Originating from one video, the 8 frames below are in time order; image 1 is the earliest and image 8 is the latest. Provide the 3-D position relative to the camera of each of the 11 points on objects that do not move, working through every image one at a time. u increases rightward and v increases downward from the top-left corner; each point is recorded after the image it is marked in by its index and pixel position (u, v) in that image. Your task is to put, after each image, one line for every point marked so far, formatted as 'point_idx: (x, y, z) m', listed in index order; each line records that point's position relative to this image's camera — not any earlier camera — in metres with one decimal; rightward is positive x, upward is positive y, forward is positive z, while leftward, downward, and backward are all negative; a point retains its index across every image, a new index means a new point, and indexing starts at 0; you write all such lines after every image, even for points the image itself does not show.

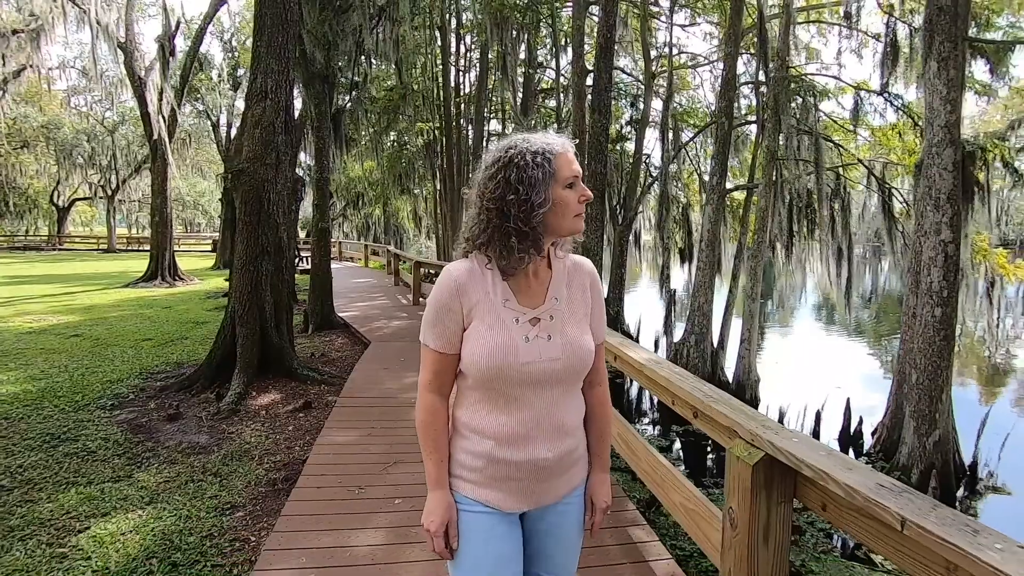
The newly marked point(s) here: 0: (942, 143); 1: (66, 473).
0: (+4.0, +1.4, +5.2) m
1: (-3.8, -1.6, +4.6) m
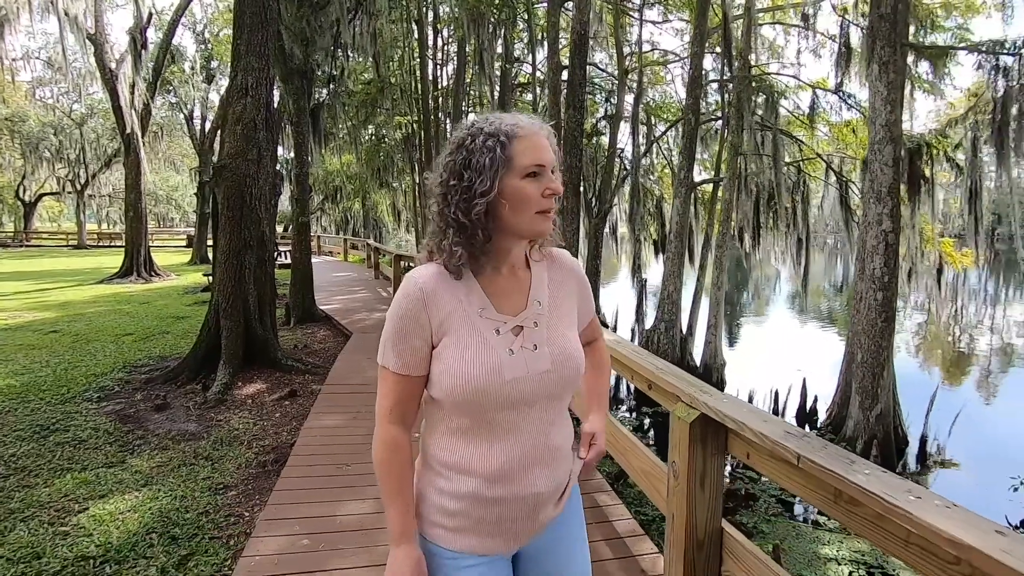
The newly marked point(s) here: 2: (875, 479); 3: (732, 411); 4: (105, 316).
0: (+3.7, +1.5, +5.6) m
1: (-4.0, -1.5, +4.8) m
2: (+1.1, -0.6, +1.6) m
3: (+0.9, -0.5, +2.1) m
4: (-9.1, -0.6, +12.1) m
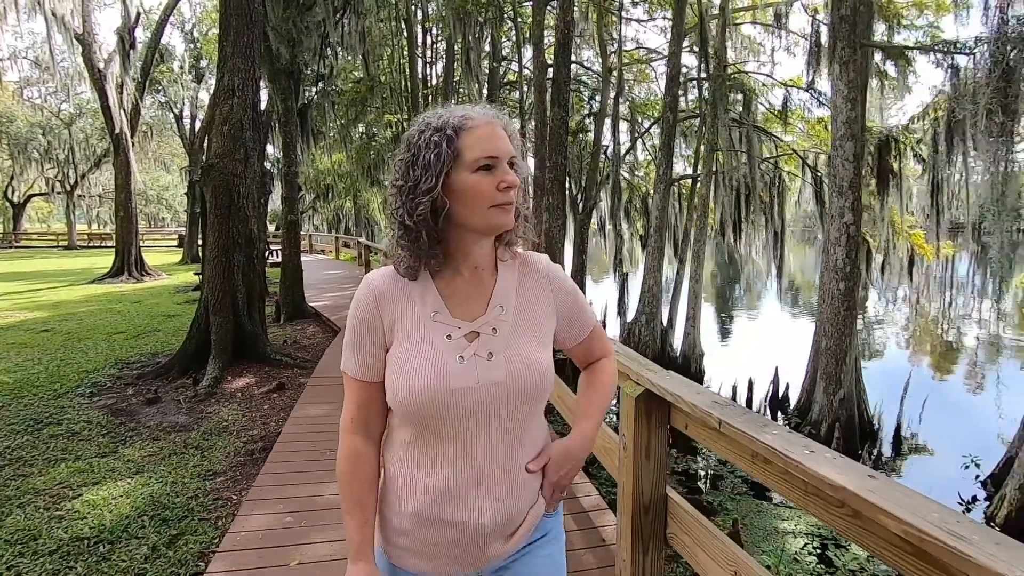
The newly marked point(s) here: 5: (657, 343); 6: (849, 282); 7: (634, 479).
0: (+3.5, +1.6, +5.9) m
1: (-4.2, -1.5, +4.9) m
2: (+0.9, -0.5, +1.8) m
3: (+0.7, -0.4, +2.3) m
4: (-9.3, -0.6, +12.2) m
5: (+2.4, -0.9, +8.9) m
6: (+3.6, +0.1, +5.9) m
7: (+0.6, -0.9, +2.5) m
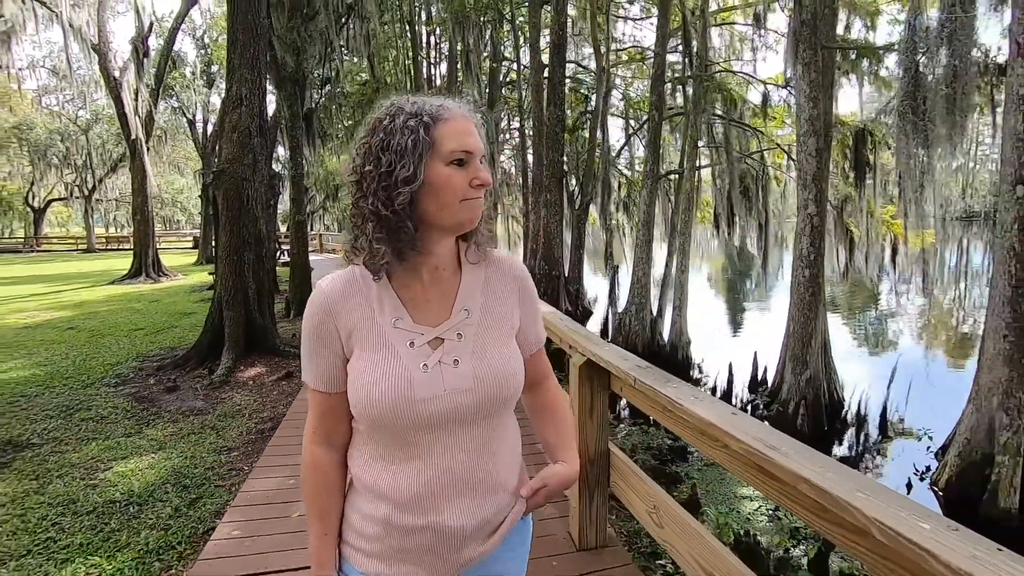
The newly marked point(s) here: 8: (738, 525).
0: (+3.4, +1.8, +6.2) m
1: (-4.3, -1.5, +5.5) m
2: (+0.7, -0.4, +2.2) m
3: (+0.5, -0.3, +2.7) m
4: (-9.3, -0.6, +12.8) m
5: (+2.3, -0.8, +9.3) m
6: (+3.4, +0.2, +6.2) m
7: (+0.4, -0.8, +2.9) m
8: (+1.6, -1.7, +4.0) m
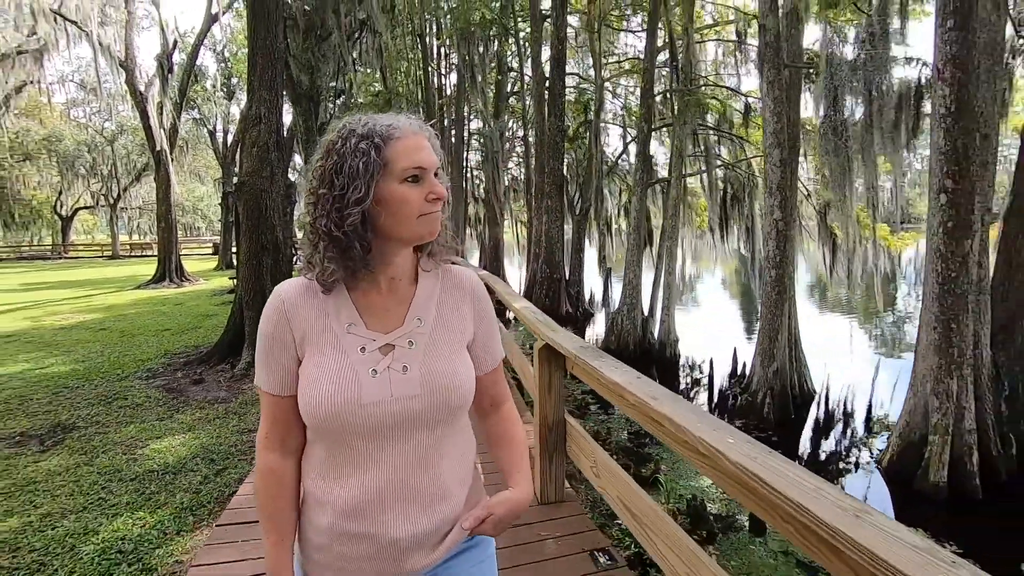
0: (+3.3, +1.8, +6.7) m
1: (-4.4, -1.5, +6.2) m
2: (+0.5, -0.4, +2.8) m
3: (+0.3, -0.3, +3.3) m
4: (-9.3, -0.7, +13.6) m
5: (+2.3, -0.8, +9.8) m
6: (+3.3, +0.2, +6.7) m
7: (+0.2, -0.8, +3.5) m
8: (+1.5, -1.7, +4.5) m
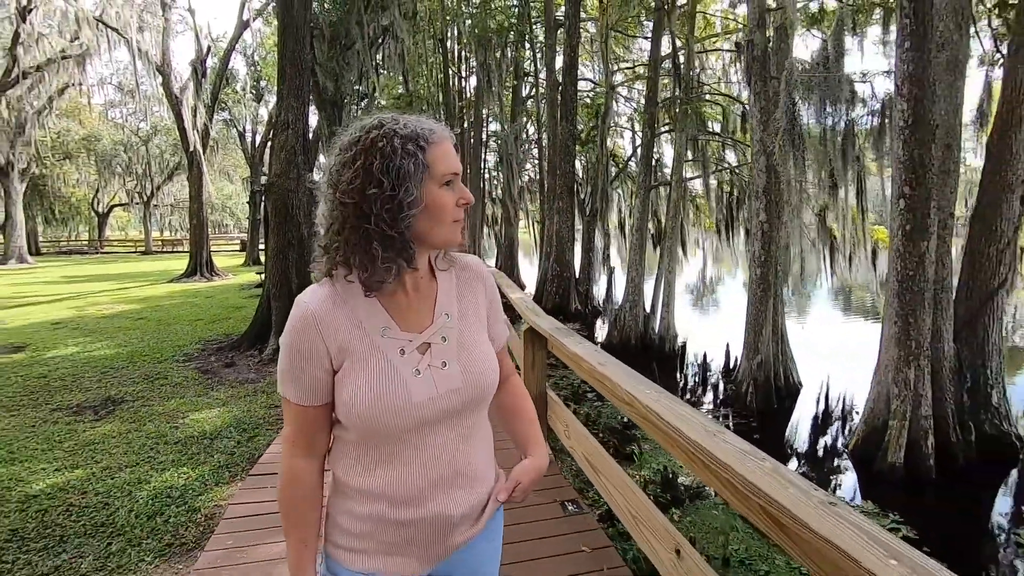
0: (+3.3, +1.8, +7.2) m
1: (-4.4, -1.3, +6.9) m
2: (+0.4, -0.3, +3.3) m
3: (+0.2, -0.2, +3.8) m
4: (-8.9, -0.5, +14.5) m
5: (+2.4, -0.7, +10.3) m
6: (+3.4, +0.2, +7.2) m
7: (+0.1, -0.7, +4.0) m
8: (+1.4, -1.6, +5.0) m
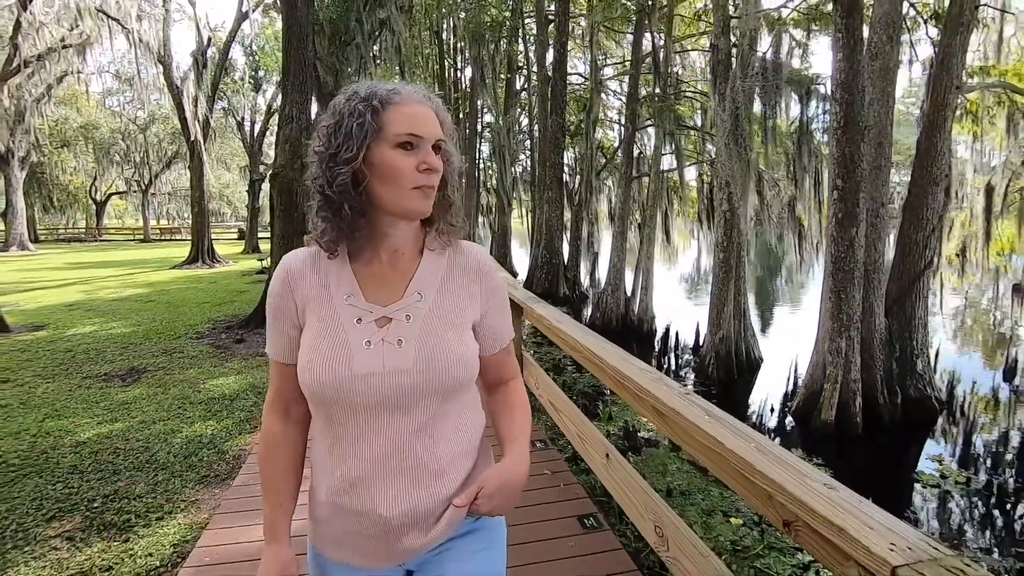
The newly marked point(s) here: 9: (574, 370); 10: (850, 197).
0: (+3.1, +2.1, +7.8) m
1: (-4.6, -1.1, +7.6) m
2: (+0.2, -0.1, +4.0) m
3: (0.0, 0.0, +4.5) m
4: (-9.2, -0.1, +15.2) m
5: (+2.2, -0.4, +11.0) m
6: (+3.2, +0.5, +7.9) m
7: (-0.1, -0.5, +4.7) m
8: (+1.2, -1.4, +5.7) m
9: (+0.9, -1.2, +7.5) m
10: (+3.7, +1.0, +5.8) m
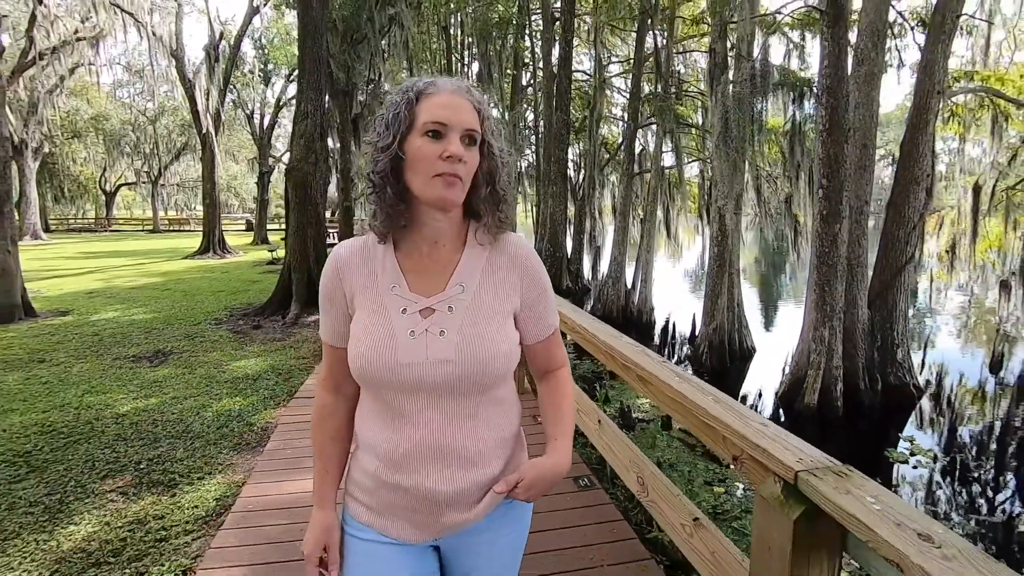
0: (+3.2, +2.2, +8.2) m
1: (-4.5, -0.9, +8.0) m
2: (+0.2, 0.0, +4.4) m
3: (+0.1, +0.1, +4.9) m
4: (-9.0, +0.2, +15.7) m
5: (+2.3, -0.3, +11.4) m
6: (+3.3, +0.6, +8.2) m
7: (0.0, -0.4, +5.1) m
8: (+1.3, -1.3, +6.1) m
9: (+0.9, -1.0, +7.9) m
10: (+3.7, +1.1, +6.2) m
